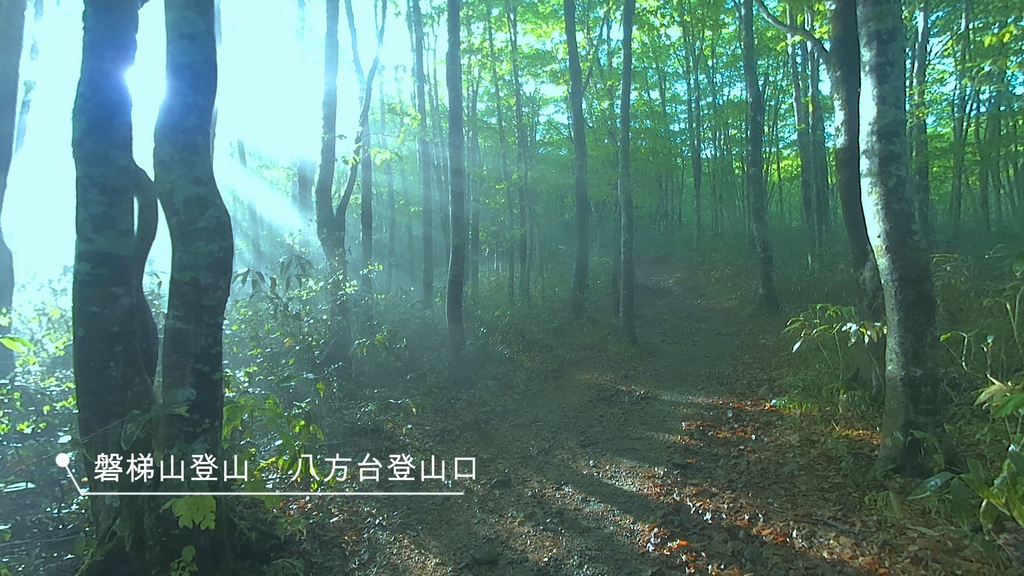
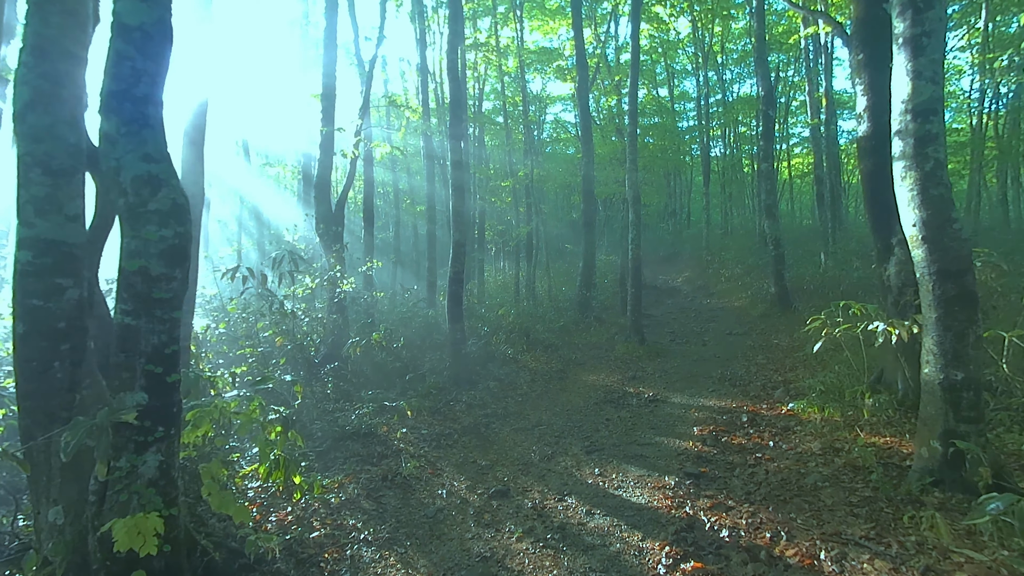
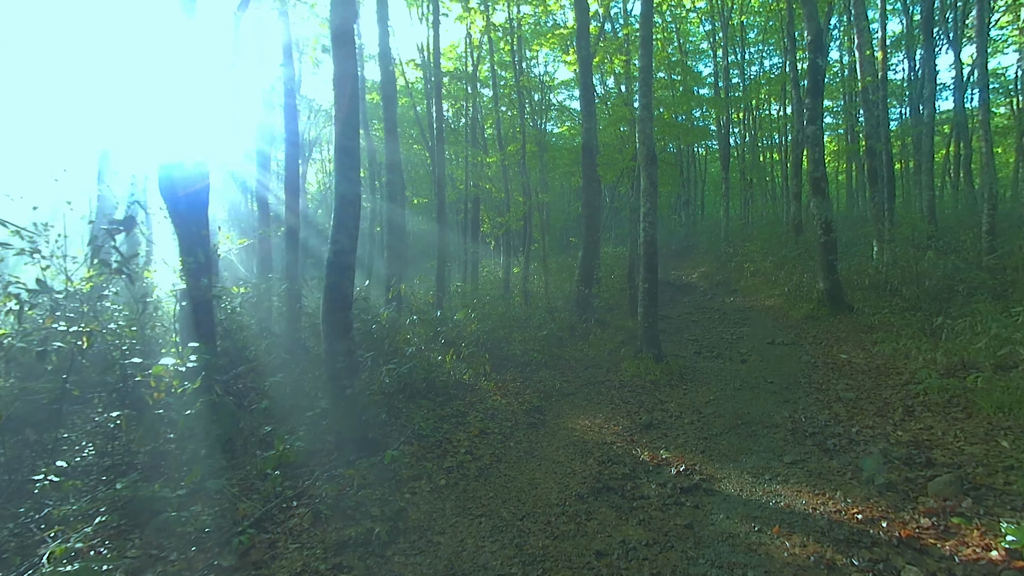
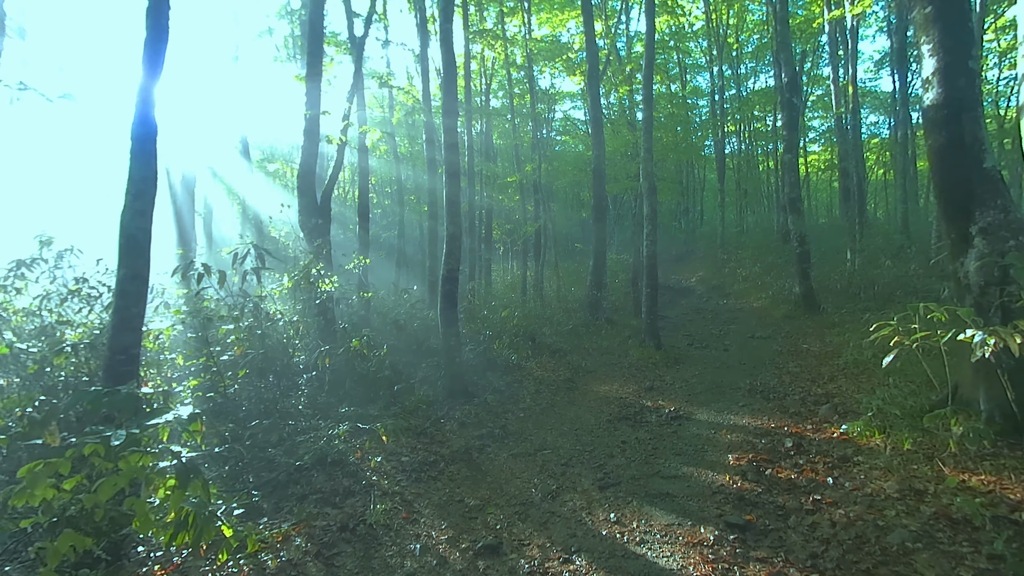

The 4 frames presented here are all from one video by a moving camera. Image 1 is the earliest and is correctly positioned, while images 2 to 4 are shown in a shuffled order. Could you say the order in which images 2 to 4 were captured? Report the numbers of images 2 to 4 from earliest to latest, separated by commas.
2, 4, 3
